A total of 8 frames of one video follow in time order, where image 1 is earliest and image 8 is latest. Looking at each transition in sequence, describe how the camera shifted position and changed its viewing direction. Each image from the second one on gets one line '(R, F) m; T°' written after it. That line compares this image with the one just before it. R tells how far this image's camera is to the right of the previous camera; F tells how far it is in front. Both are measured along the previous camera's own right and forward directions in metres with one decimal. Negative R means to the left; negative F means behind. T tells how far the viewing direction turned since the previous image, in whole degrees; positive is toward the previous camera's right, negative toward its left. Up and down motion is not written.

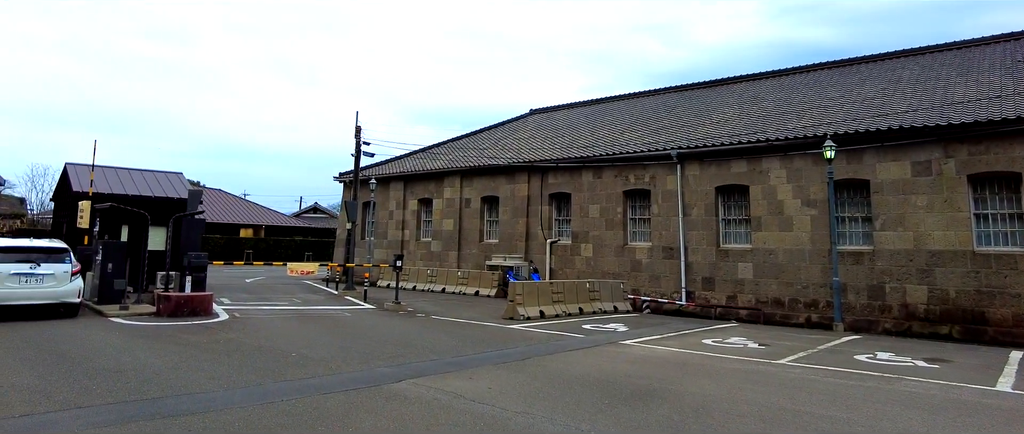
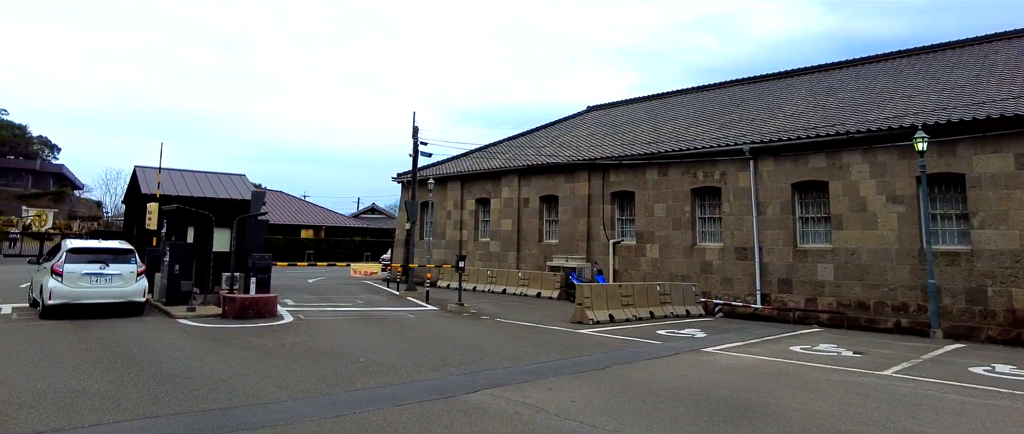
(-0.3, +0.6) m; -4°
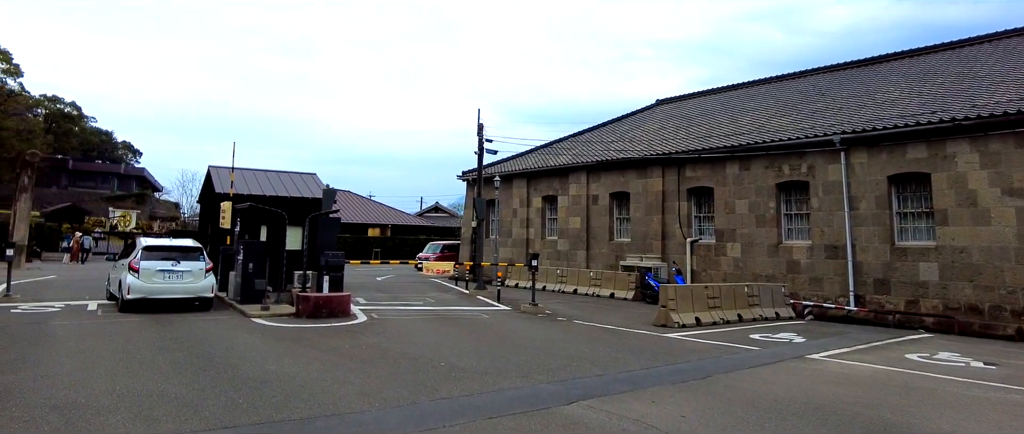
(-0.4, +0.7) m; -5°
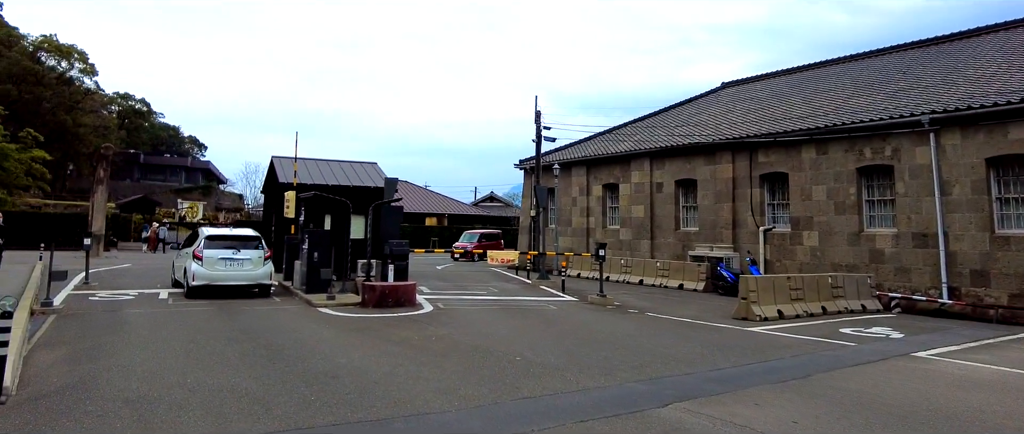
(-0.3, +0.5) m; -4°
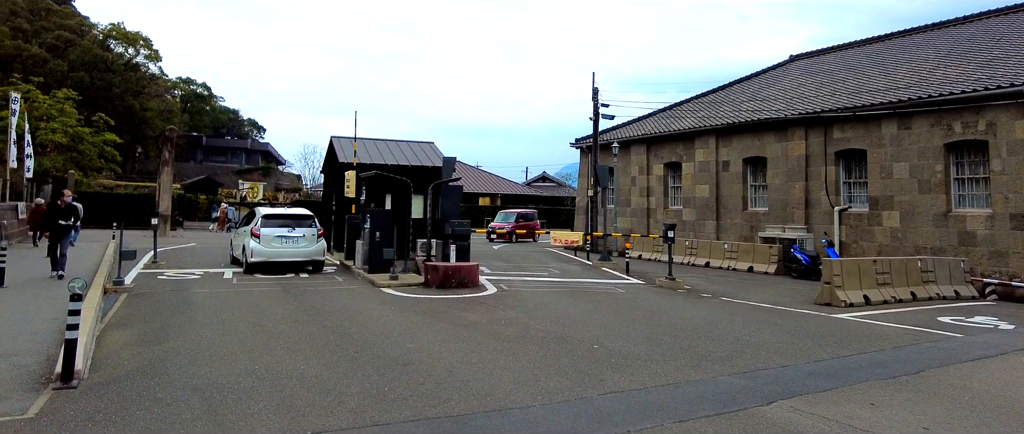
(-0.3, +0.5) m; -4°
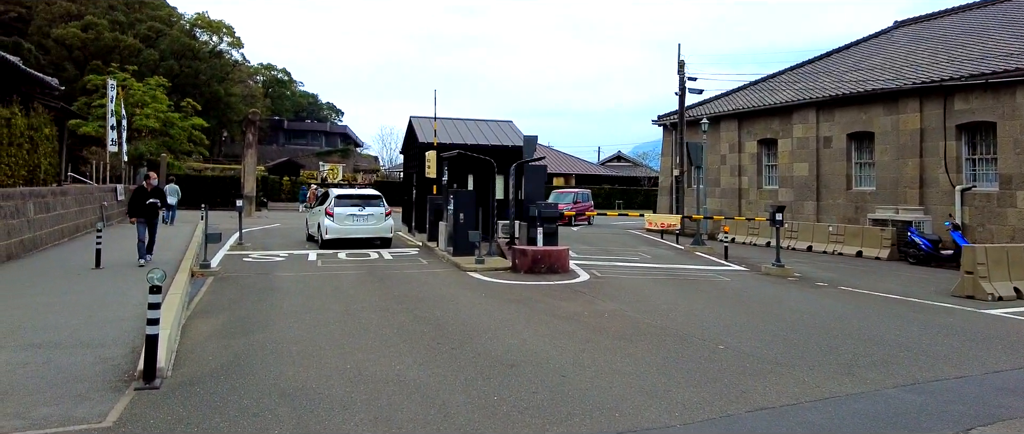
(-0.4, +0.8) m; -6°
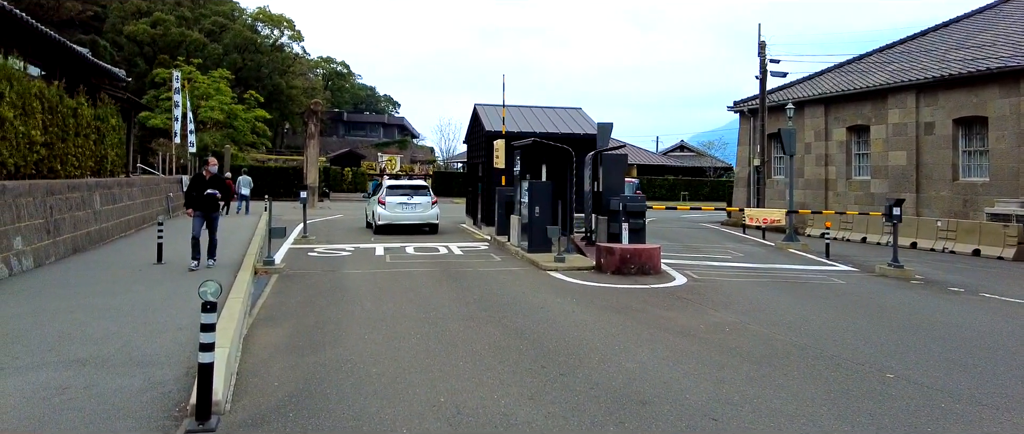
(-0.5, +1.2) m; -5°
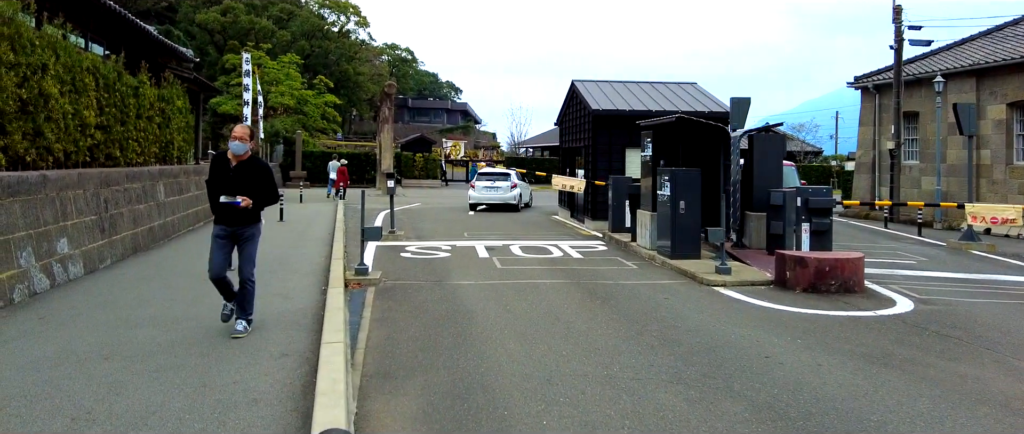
(-1.3, +2.6) m; -5°
